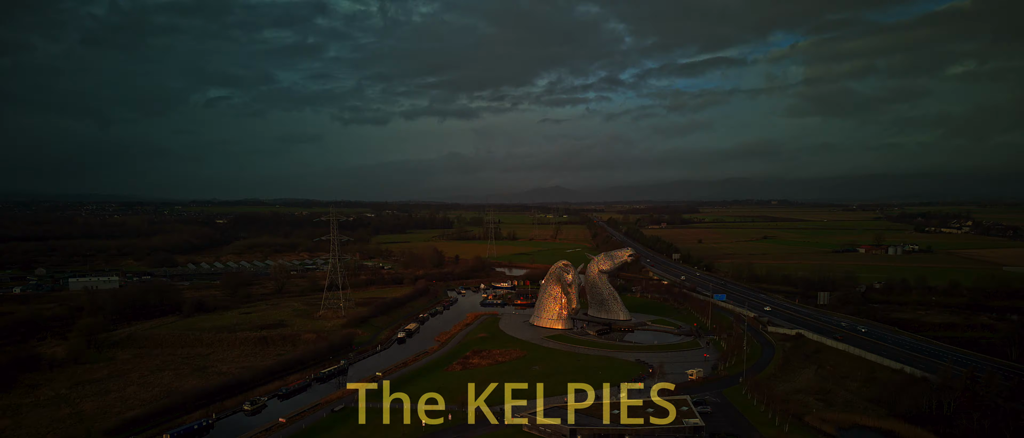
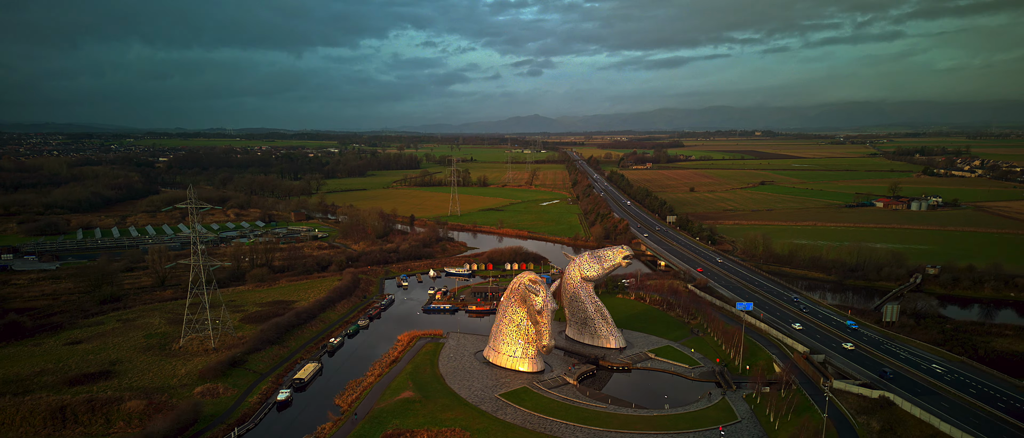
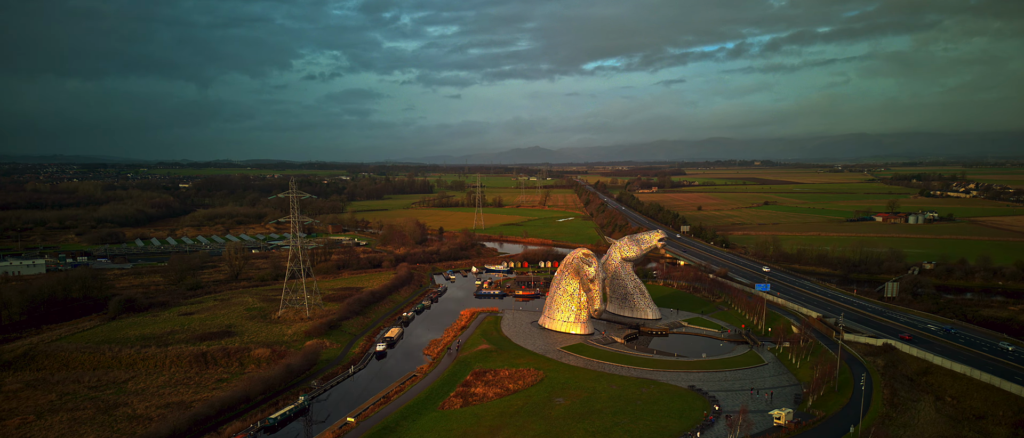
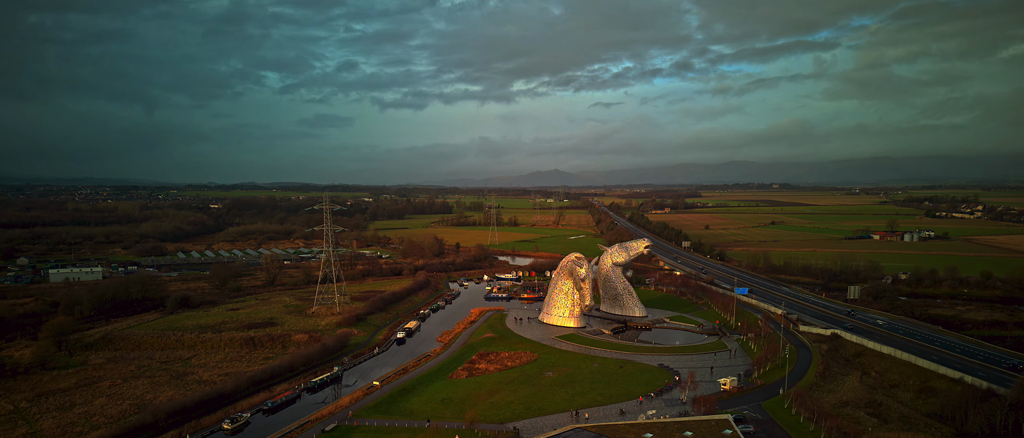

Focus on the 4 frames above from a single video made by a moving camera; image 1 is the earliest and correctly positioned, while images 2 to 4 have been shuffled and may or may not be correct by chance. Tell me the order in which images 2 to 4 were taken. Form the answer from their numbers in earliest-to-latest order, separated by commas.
4, 3, 2
